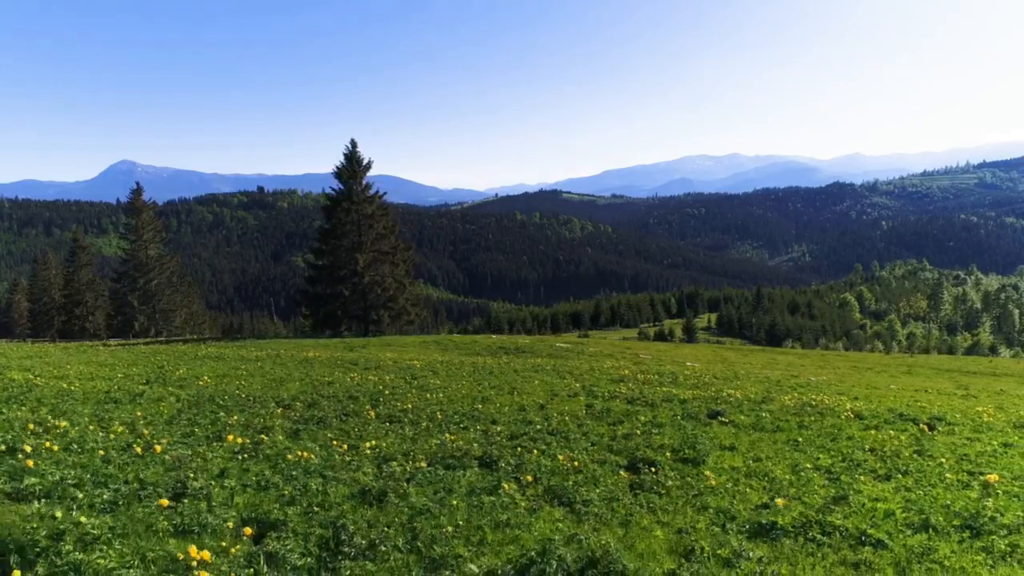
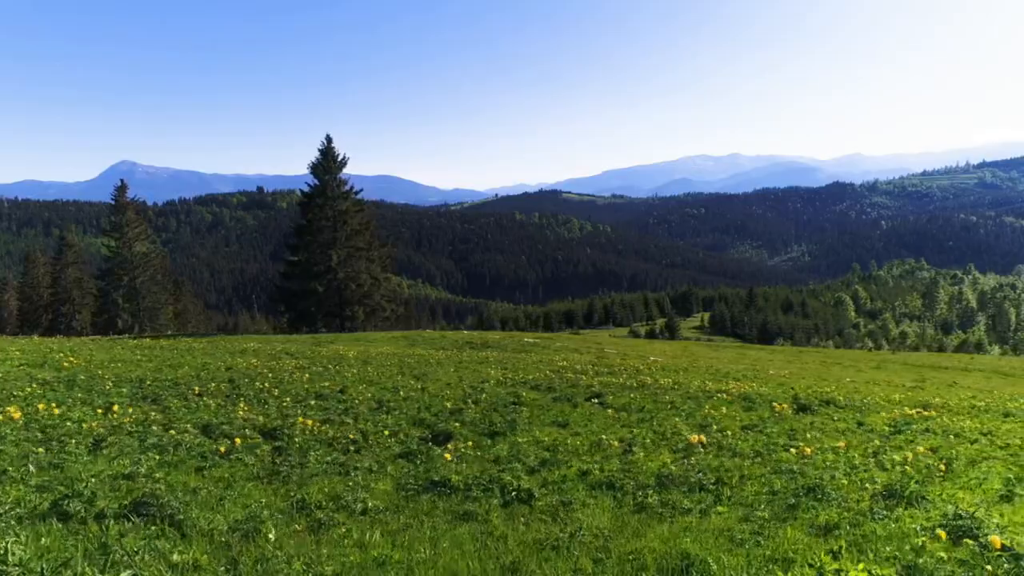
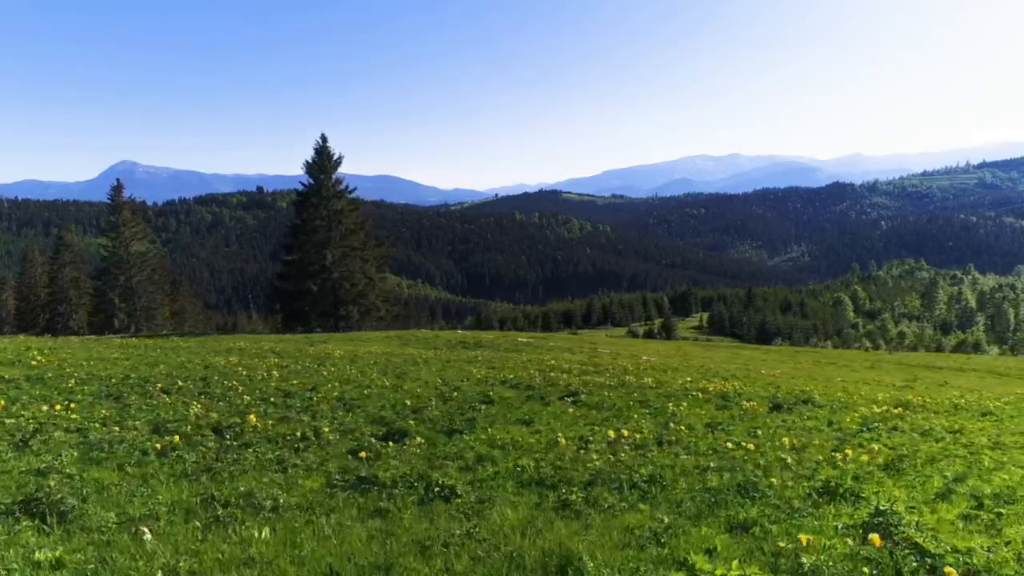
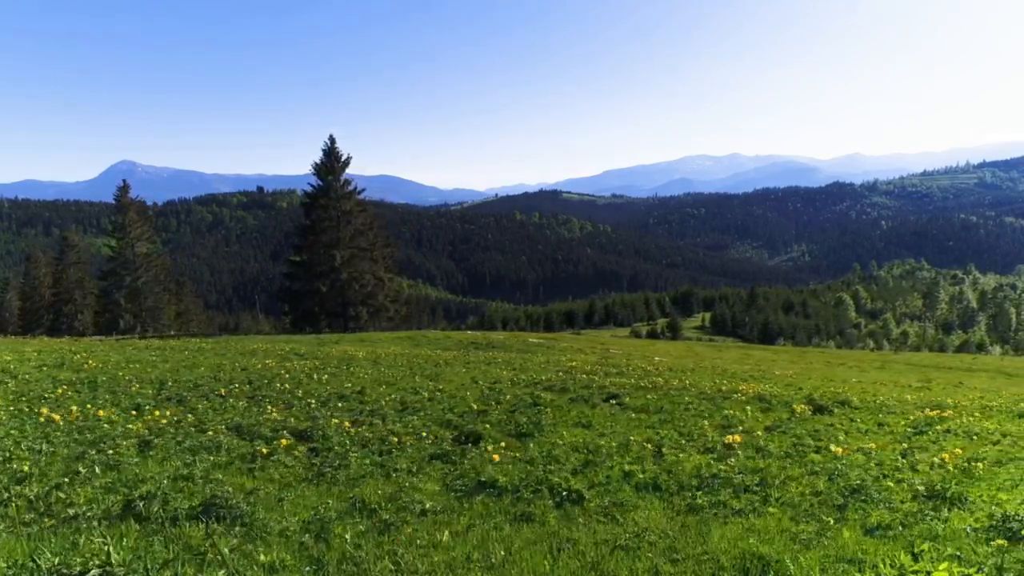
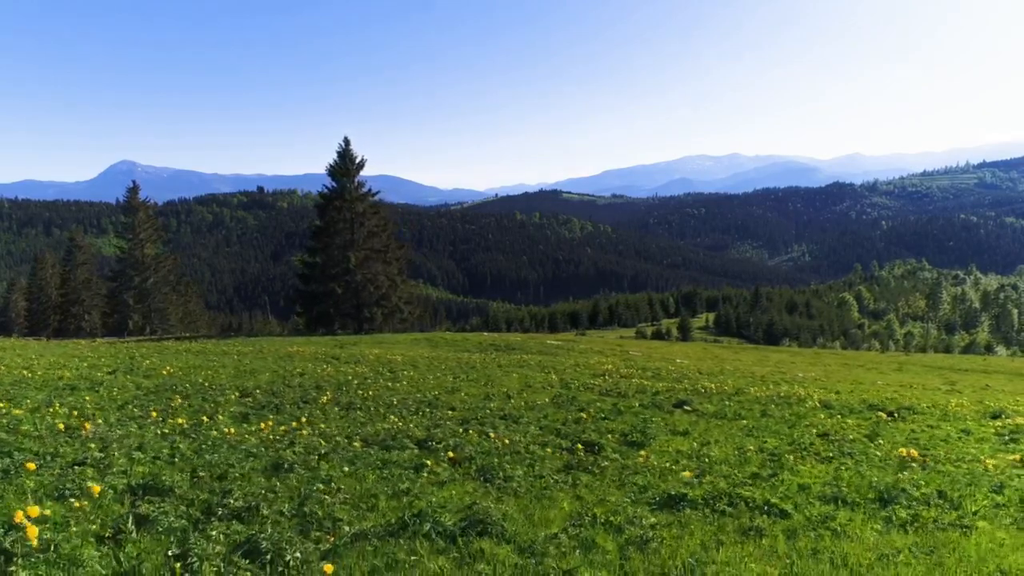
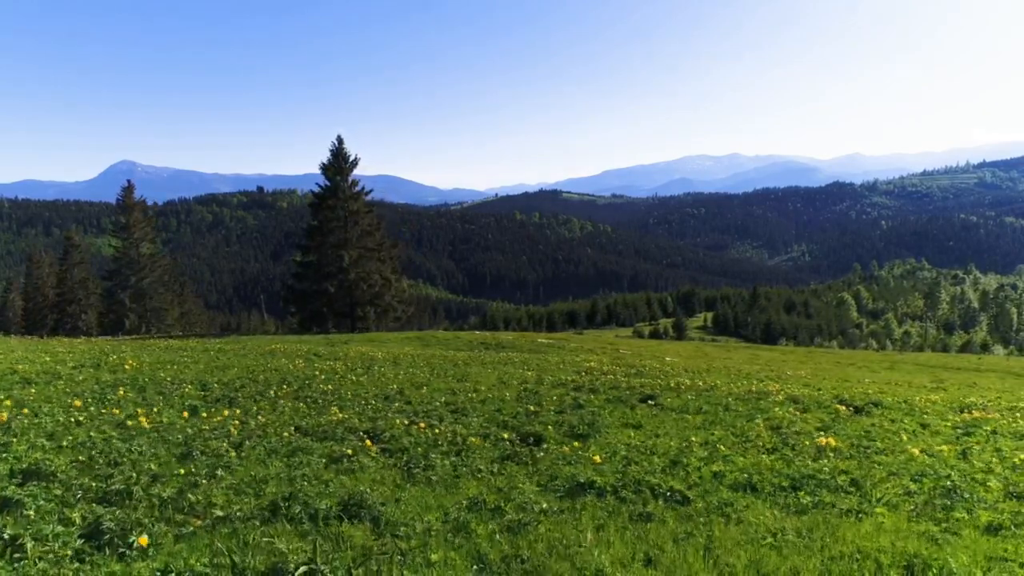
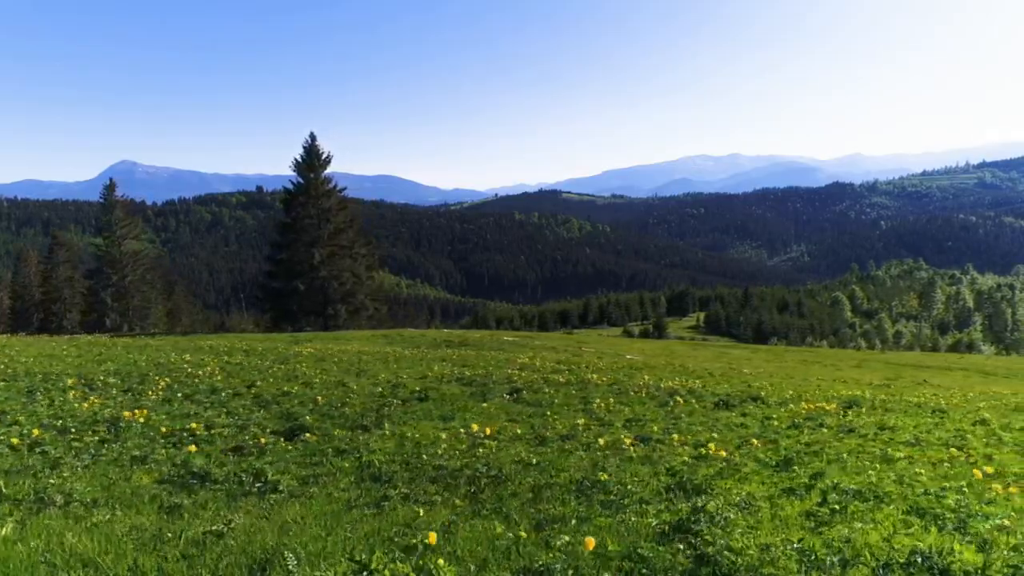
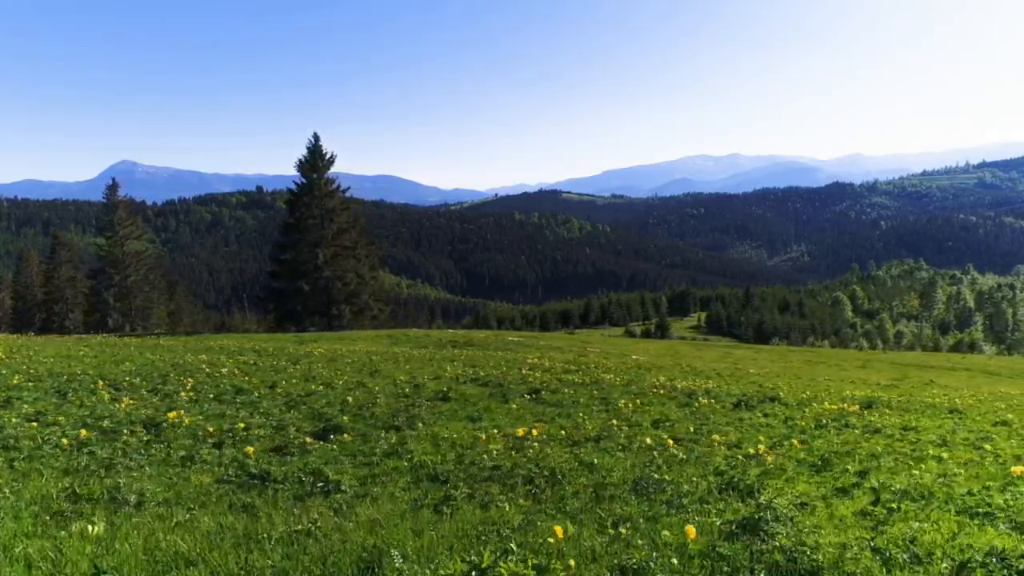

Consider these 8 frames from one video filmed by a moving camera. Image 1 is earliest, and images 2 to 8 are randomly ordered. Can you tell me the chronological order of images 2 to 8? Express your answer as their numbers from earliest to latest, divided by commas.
5, 6, 4, 2, 3, 8, 7
